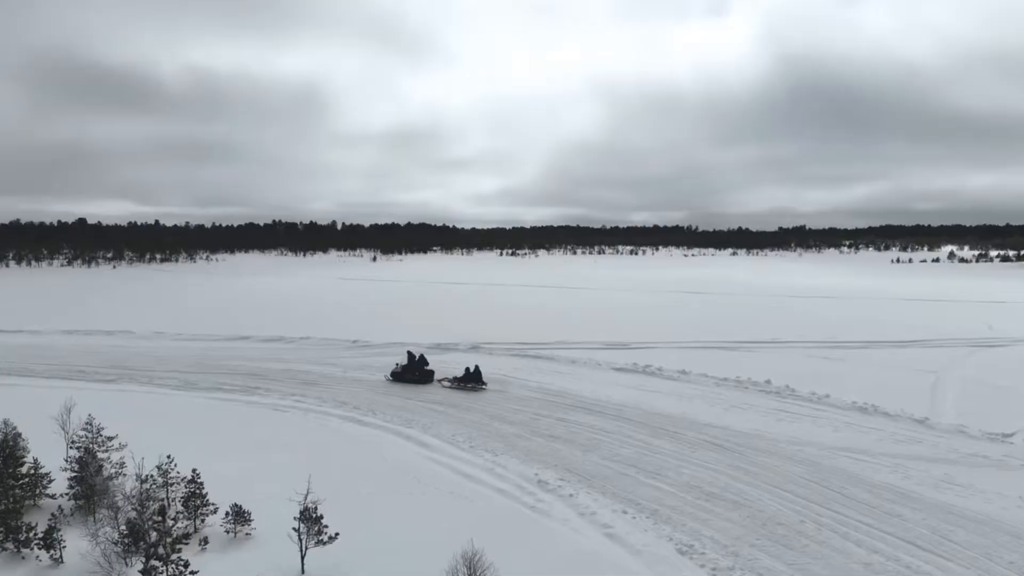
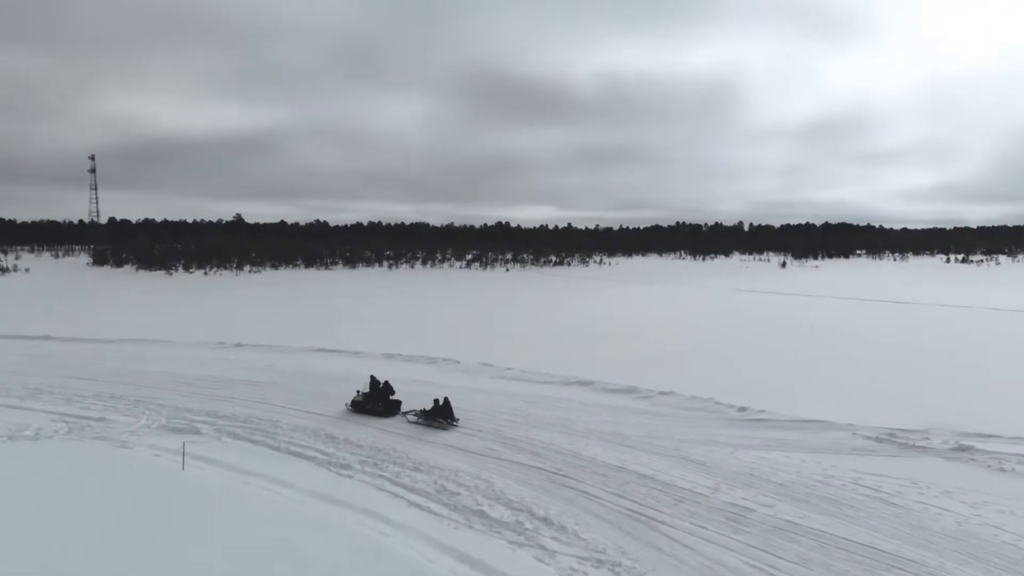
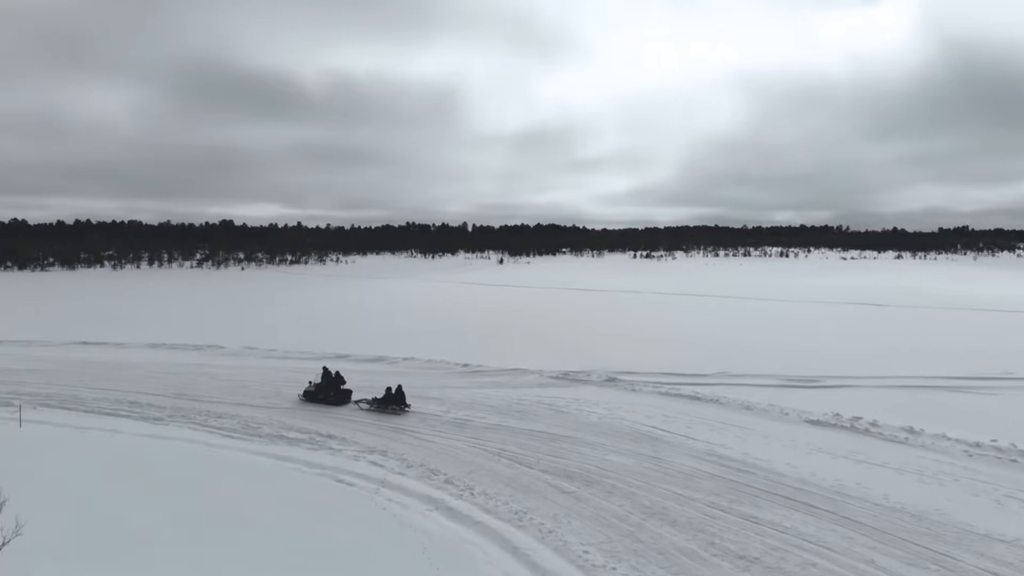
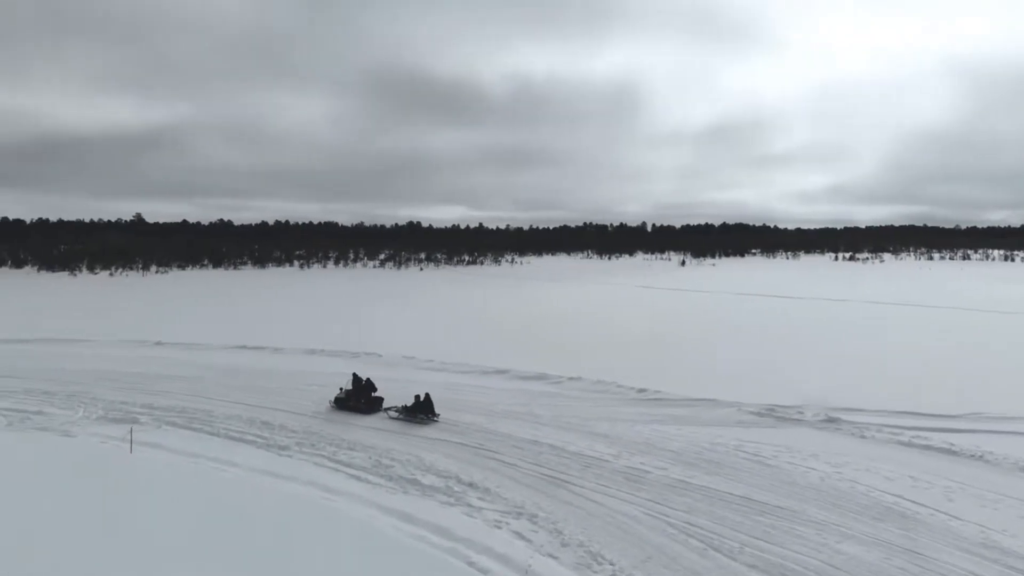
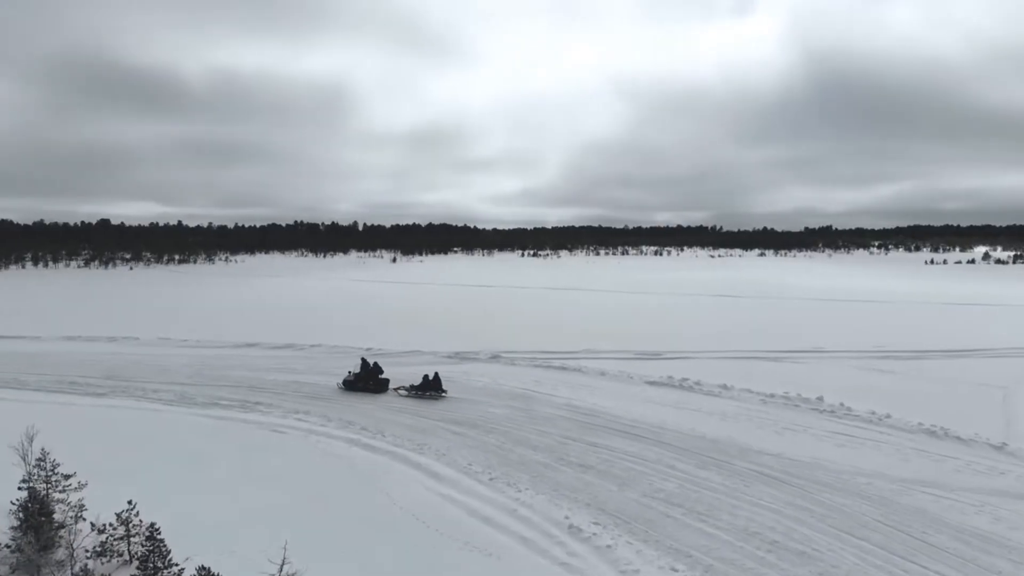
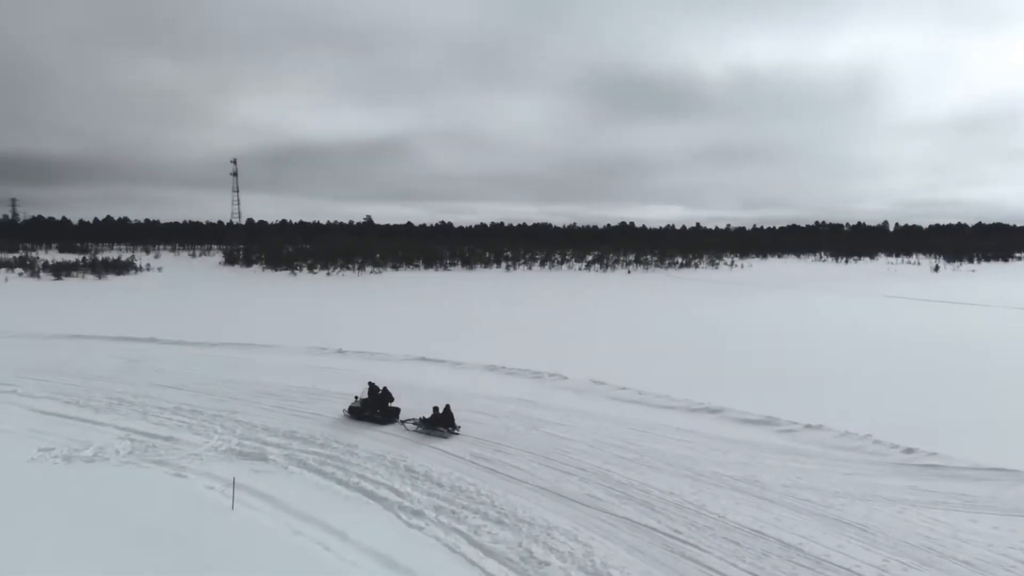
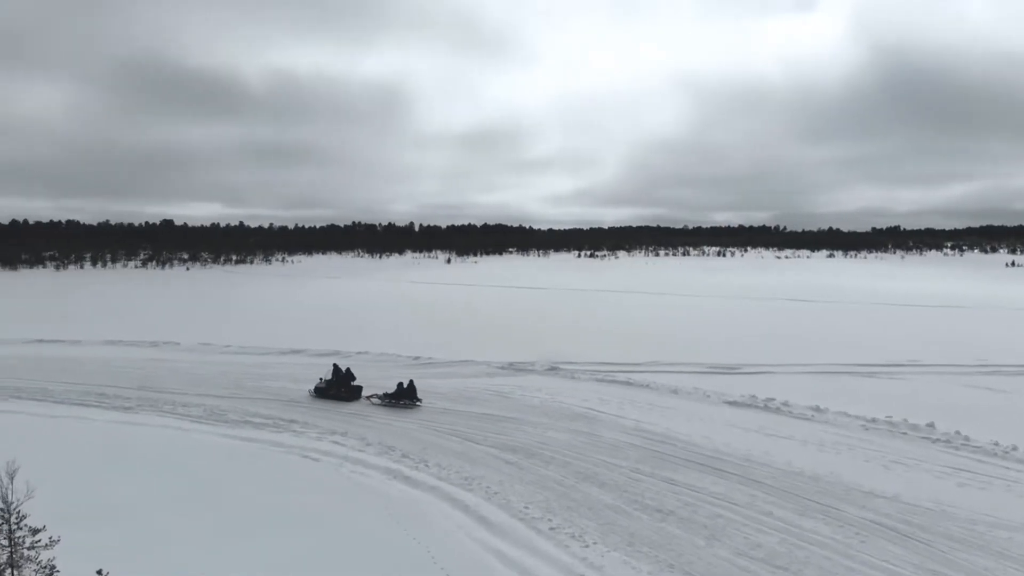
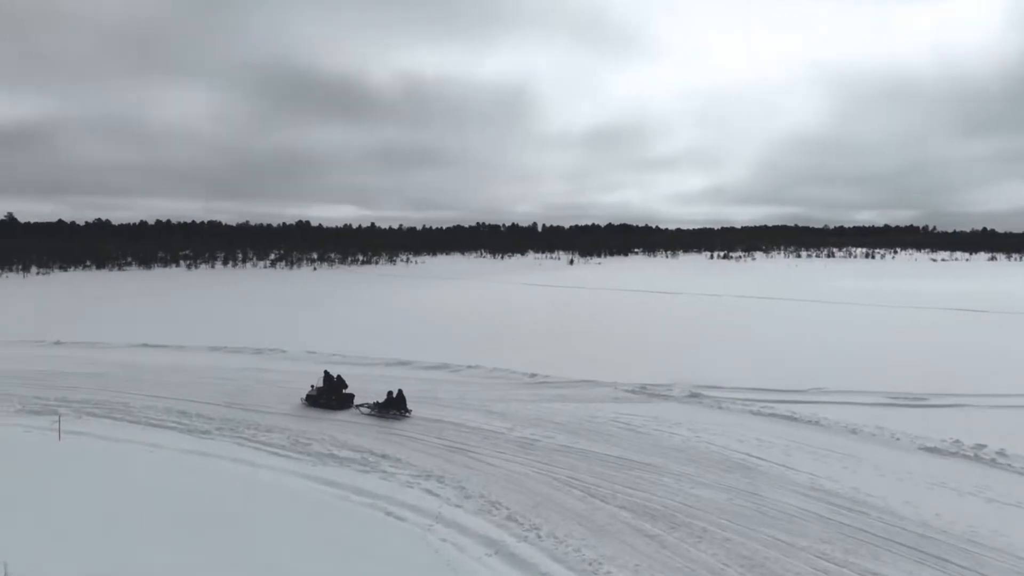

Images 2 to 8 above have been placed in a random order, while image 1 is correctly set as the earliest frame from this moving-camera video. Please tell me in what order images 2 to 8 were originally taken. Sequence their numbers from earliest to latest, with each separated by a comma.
5, 7, 3, 8, 4, 2, 6
